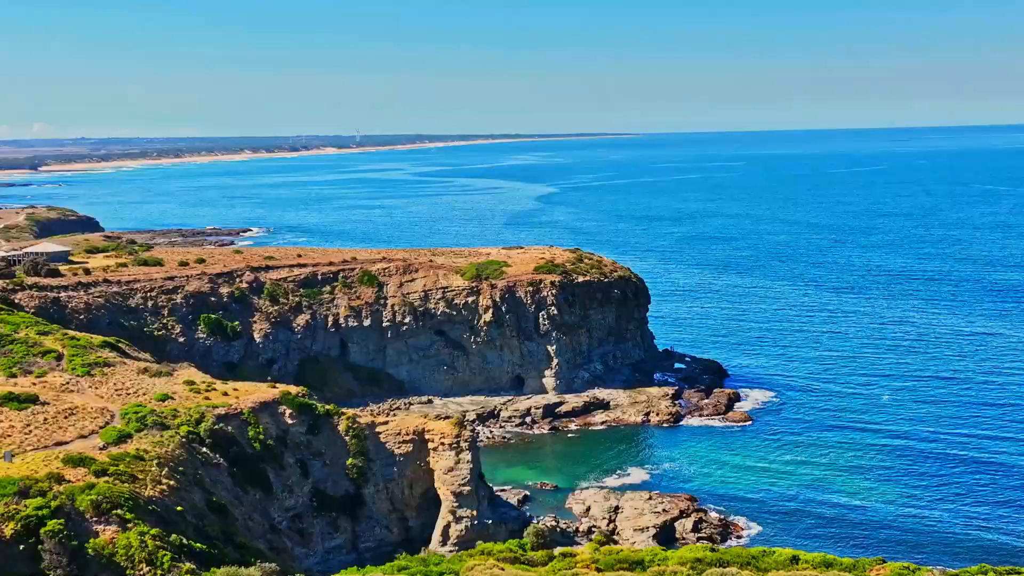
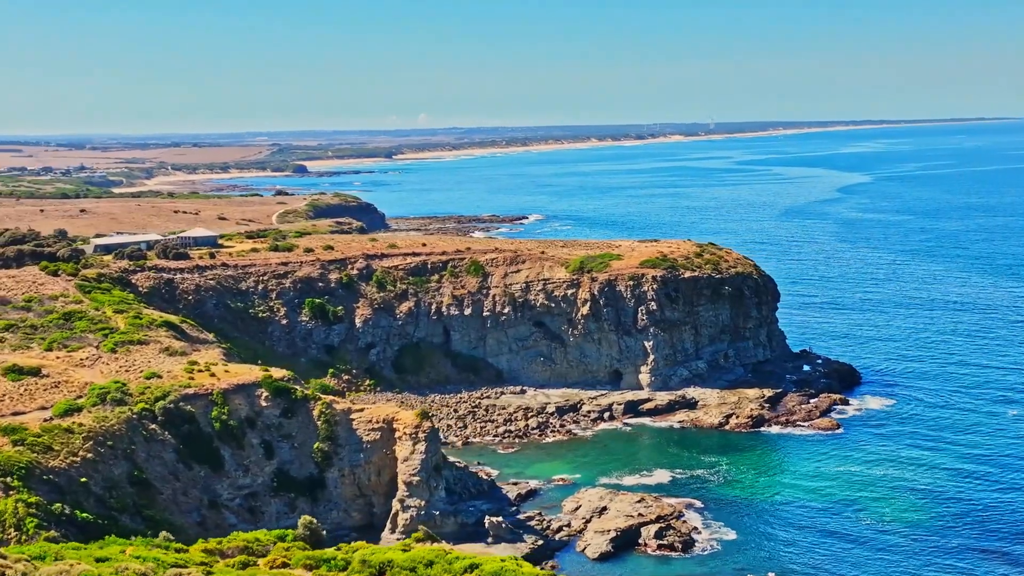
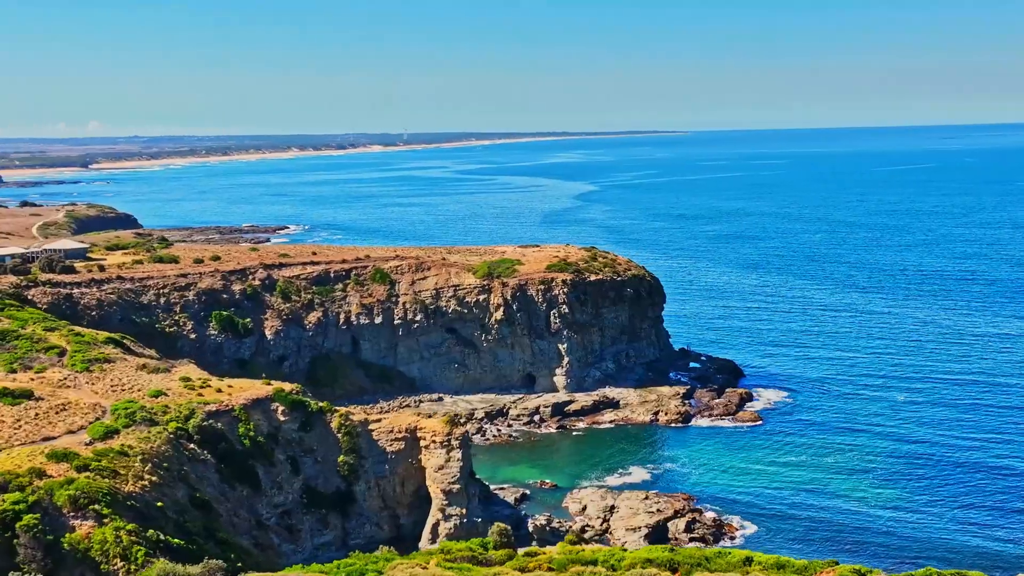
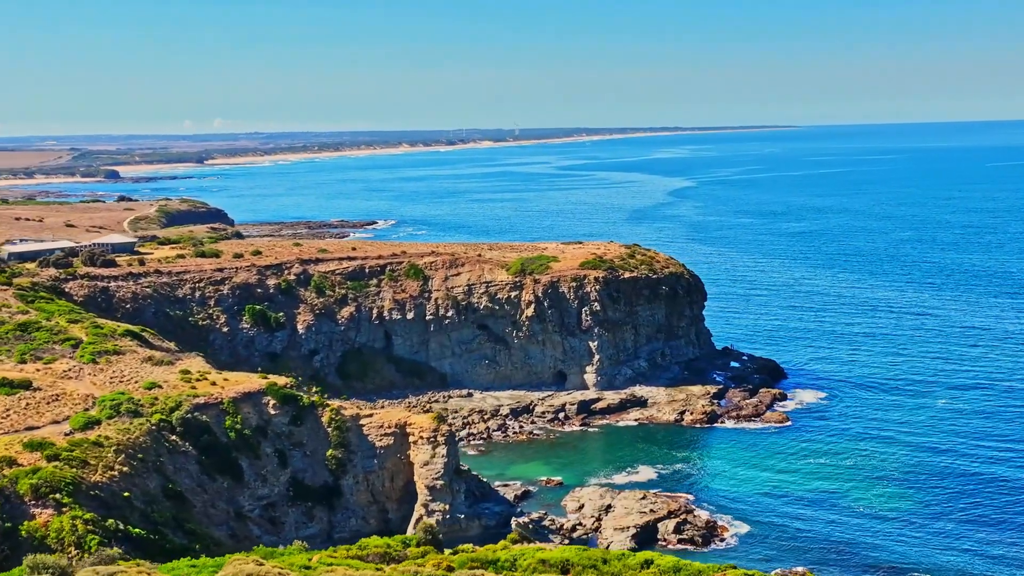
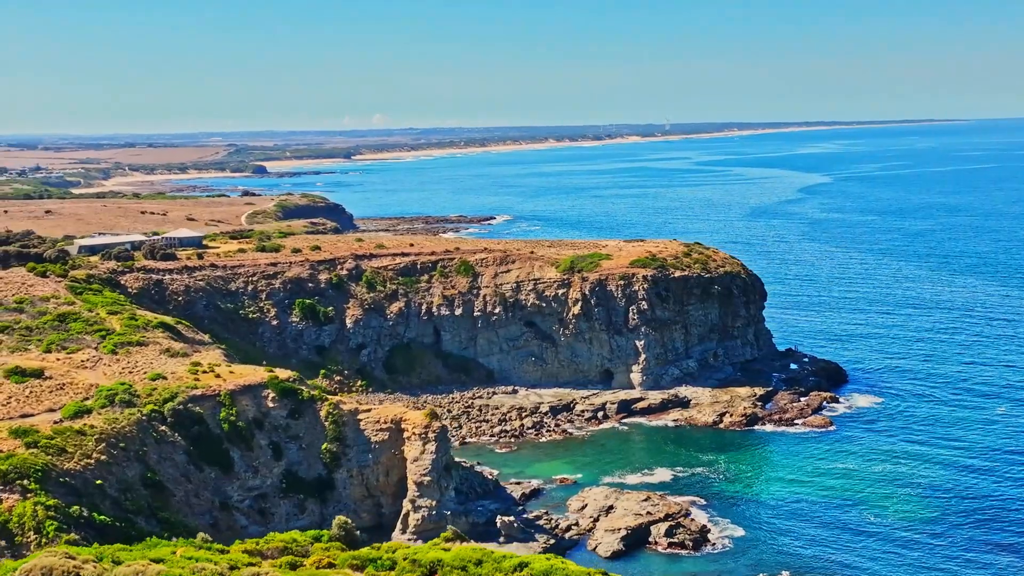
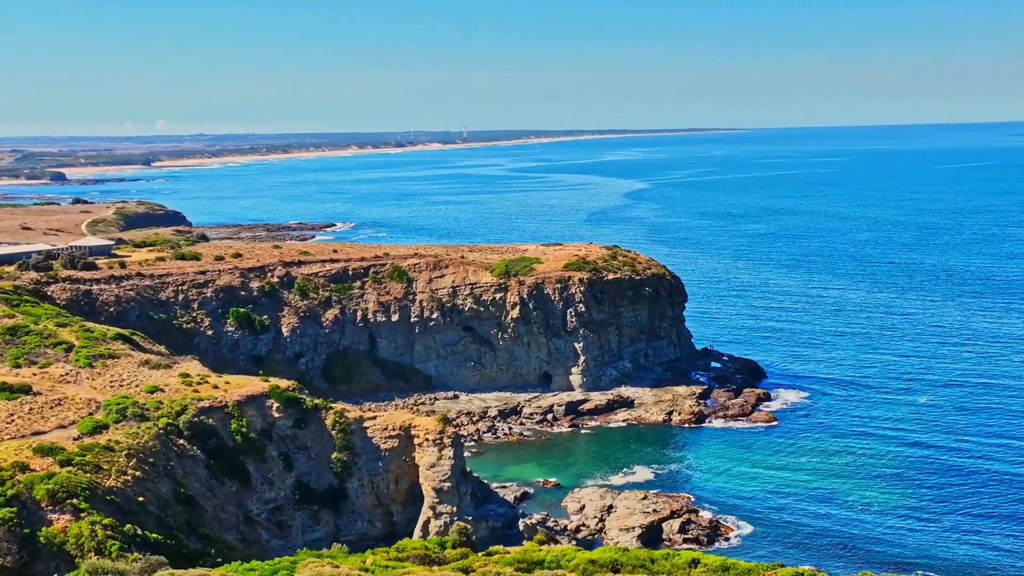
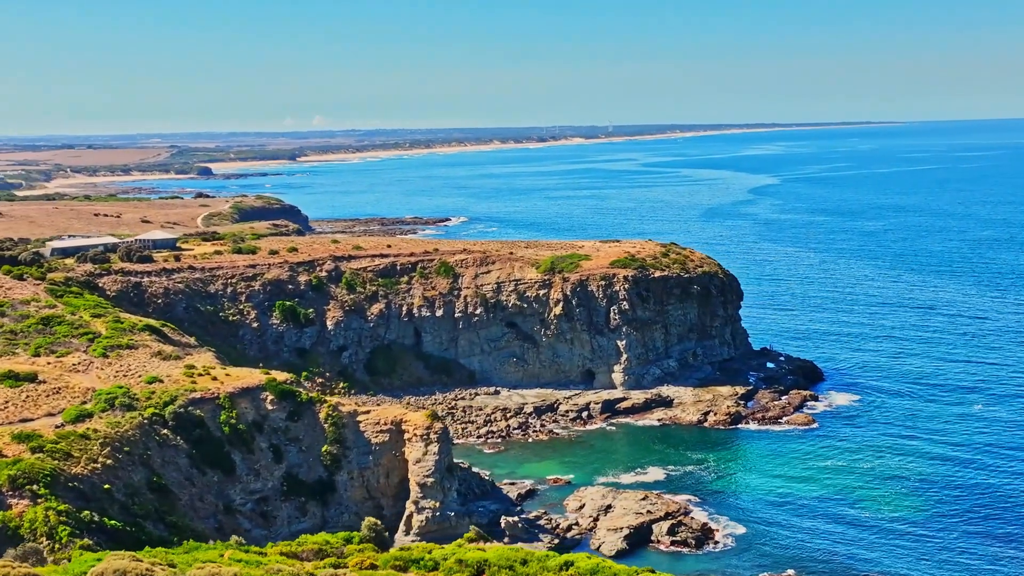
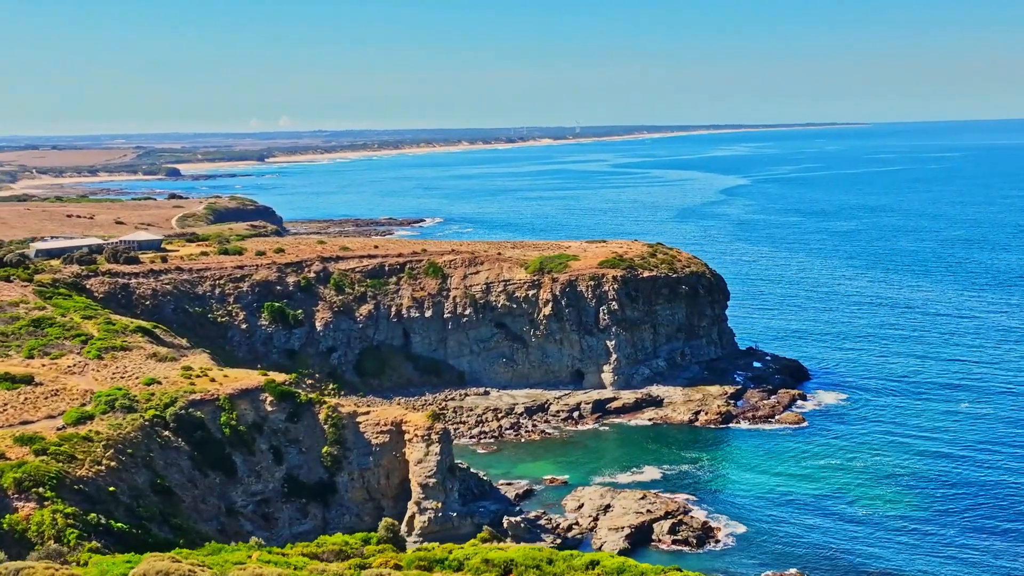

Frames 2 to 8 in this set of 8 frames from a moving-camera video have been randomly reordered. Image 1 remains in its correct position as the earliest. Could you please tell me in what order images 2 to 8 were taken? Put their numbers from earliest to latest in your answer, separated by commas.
3, 6, 4, 8, 7, 5, 2
